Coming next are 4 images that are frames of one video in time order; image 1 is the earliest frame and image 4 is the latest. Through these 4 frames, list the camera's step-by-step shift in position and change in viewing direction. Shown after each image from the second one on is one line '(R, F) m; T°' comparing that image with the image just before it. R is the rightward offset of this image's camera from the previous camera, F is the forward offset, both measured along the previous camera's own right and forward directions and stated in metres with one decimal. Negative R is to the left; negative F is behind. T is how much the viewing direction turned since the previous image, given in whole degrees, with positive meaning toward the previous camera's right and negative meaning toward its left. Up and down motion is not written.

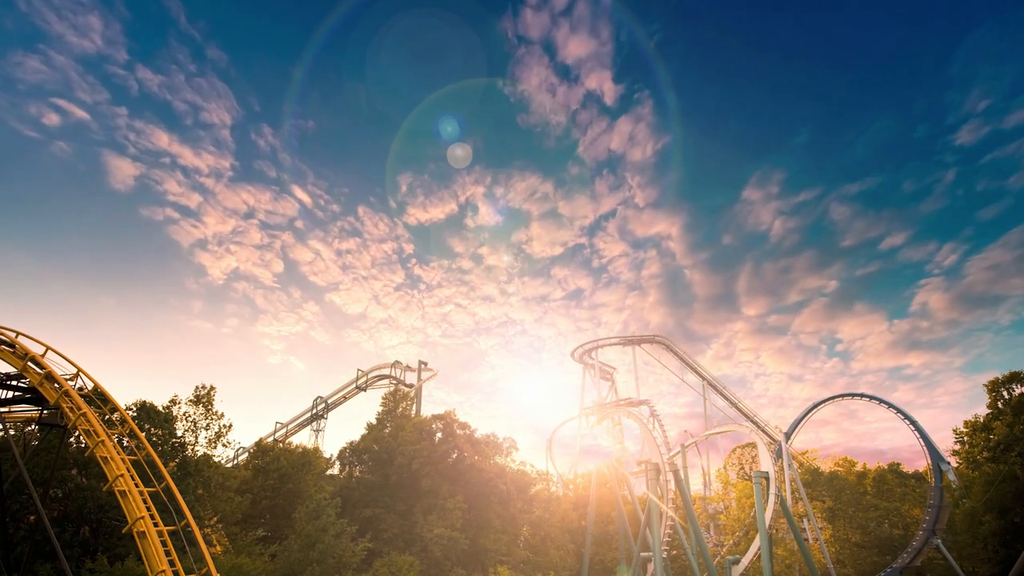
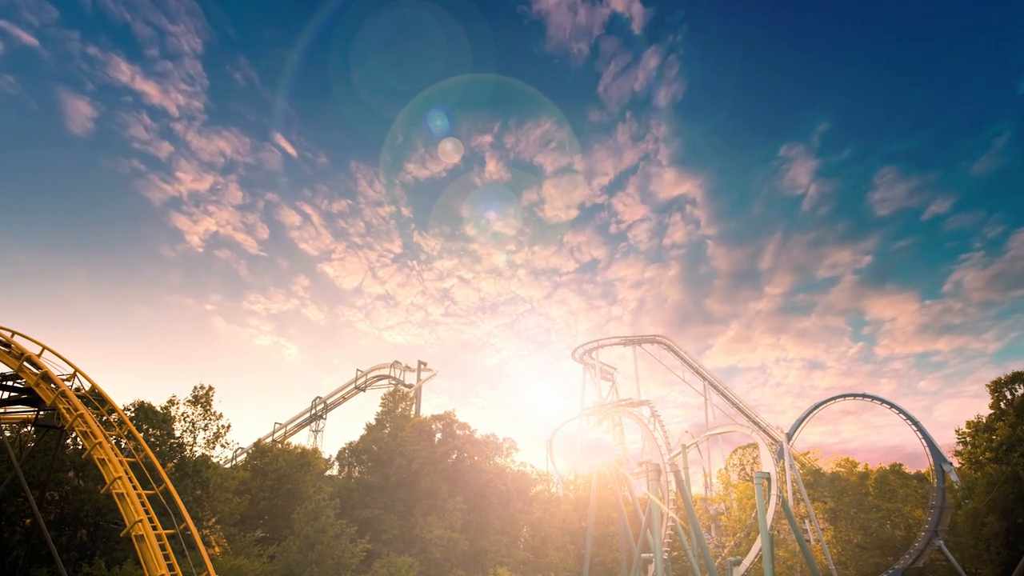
(0.0, +0.2) m; 0°
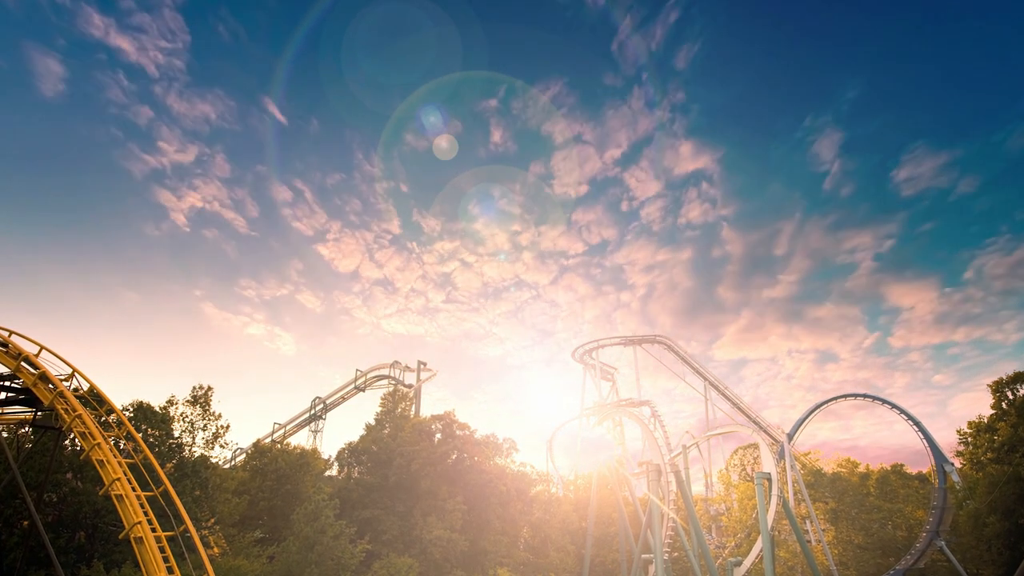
(0.0, +0.1) m; 0°
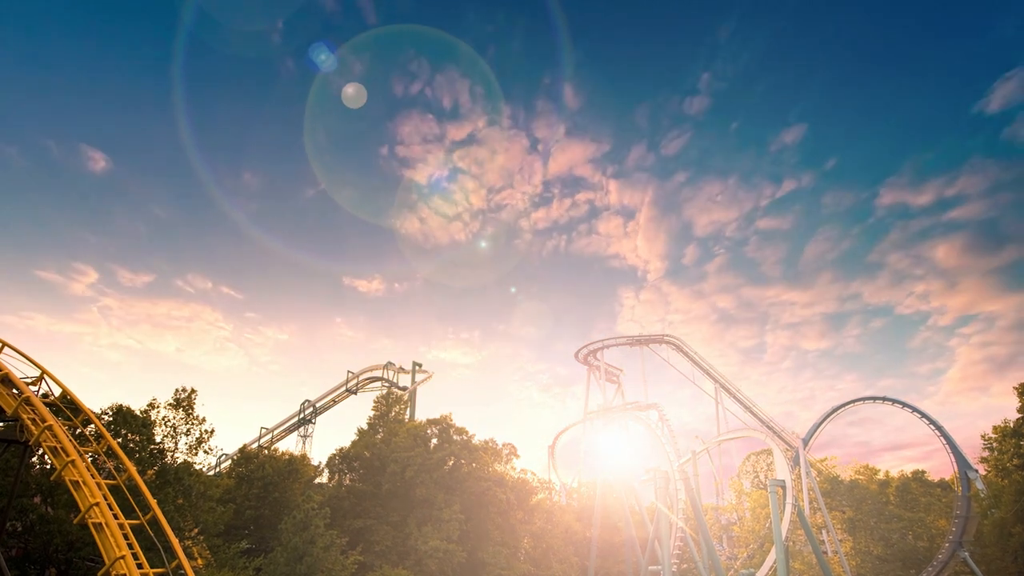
(+0.3, +1.9) m; 0°
